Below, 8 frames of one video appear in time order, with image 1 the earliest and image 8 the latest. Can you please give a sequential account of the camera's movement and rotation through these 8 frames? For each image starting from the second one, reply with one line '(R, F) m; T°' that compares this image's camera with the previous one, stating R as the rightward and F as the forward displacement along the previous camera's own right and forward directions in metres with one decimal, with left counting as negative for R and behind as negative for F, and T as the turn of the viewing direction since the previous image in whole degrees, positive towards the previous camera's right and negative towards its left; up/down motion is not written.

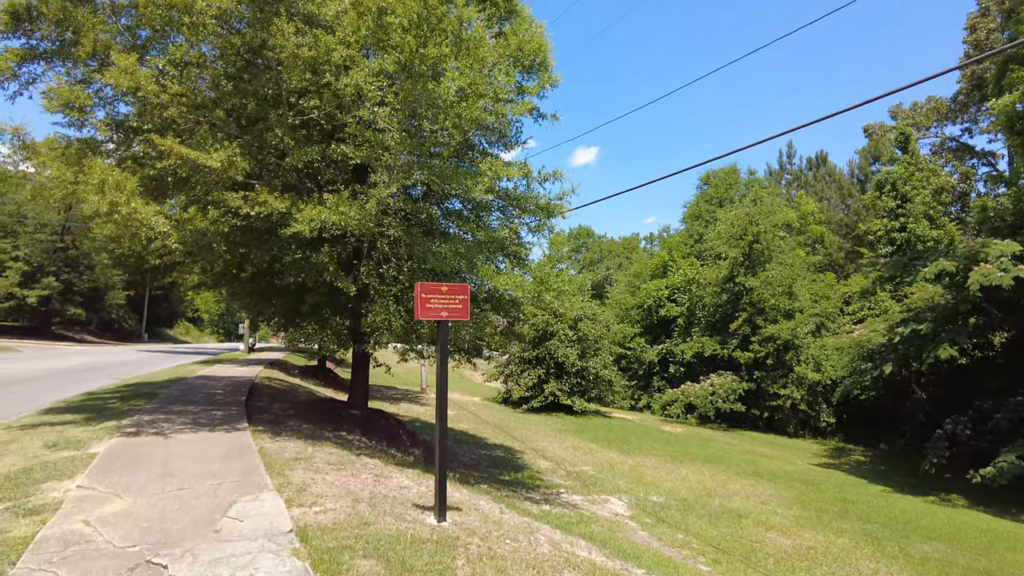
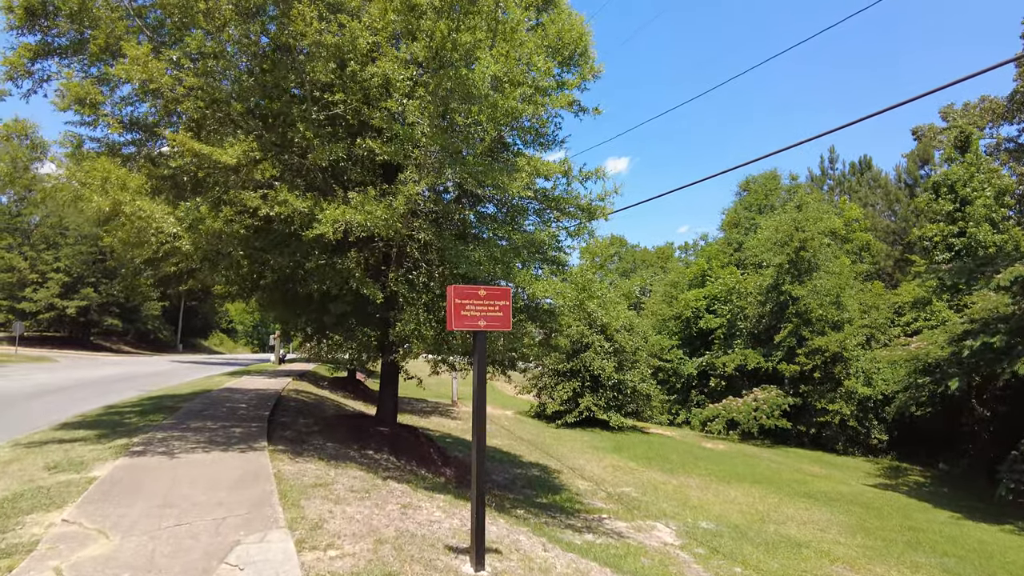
(-0.1, +0.7) m; -3°
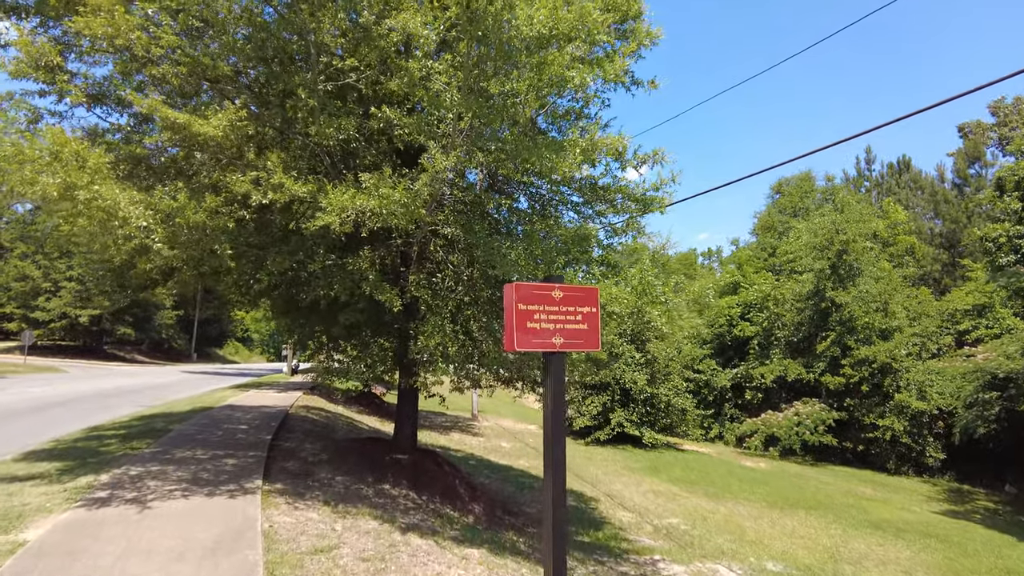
(-0.3, +1.4) m; -1°
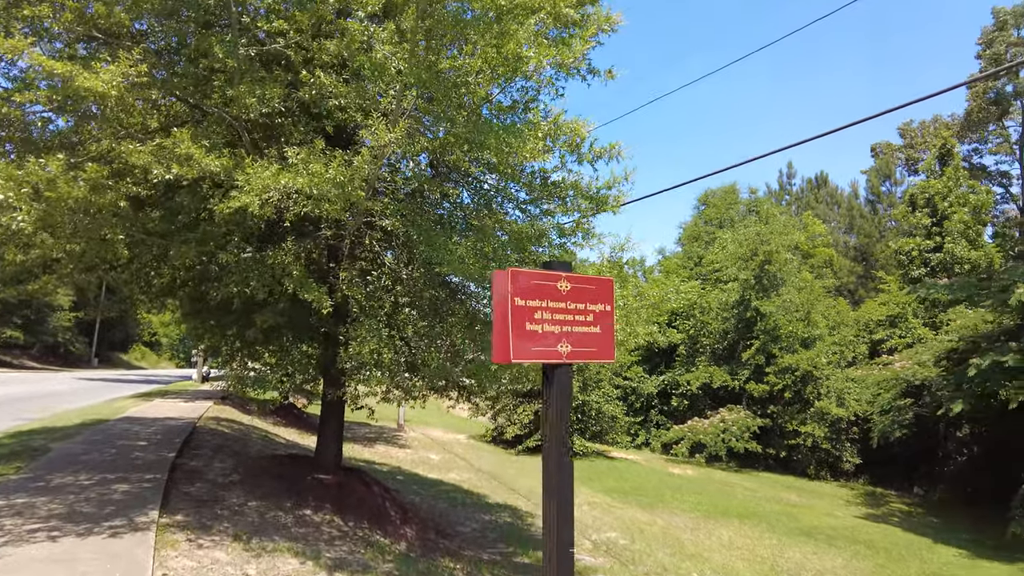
(-0.2, +0.7) m; +7°
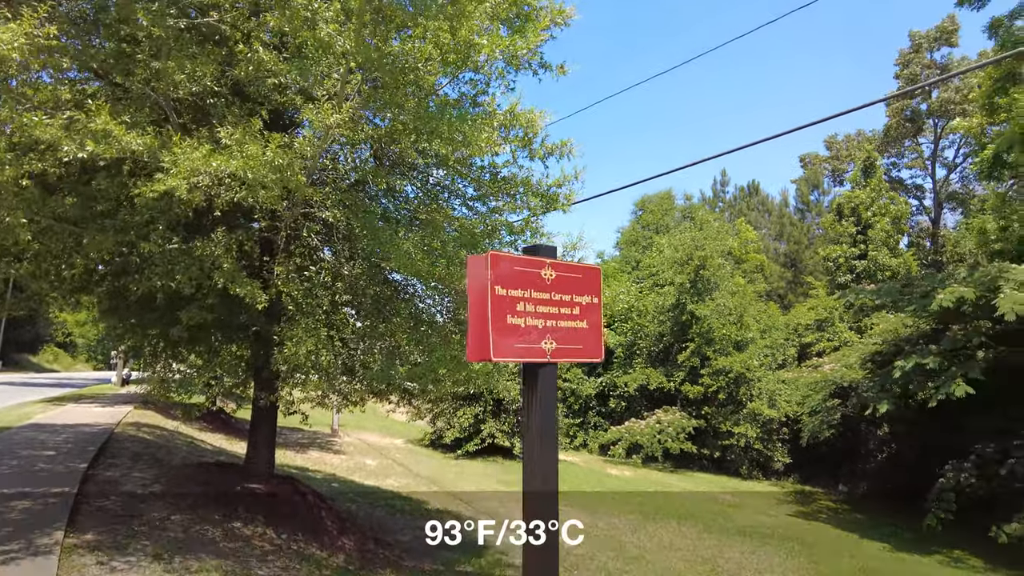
(-0.1, +0.3) m; +5°
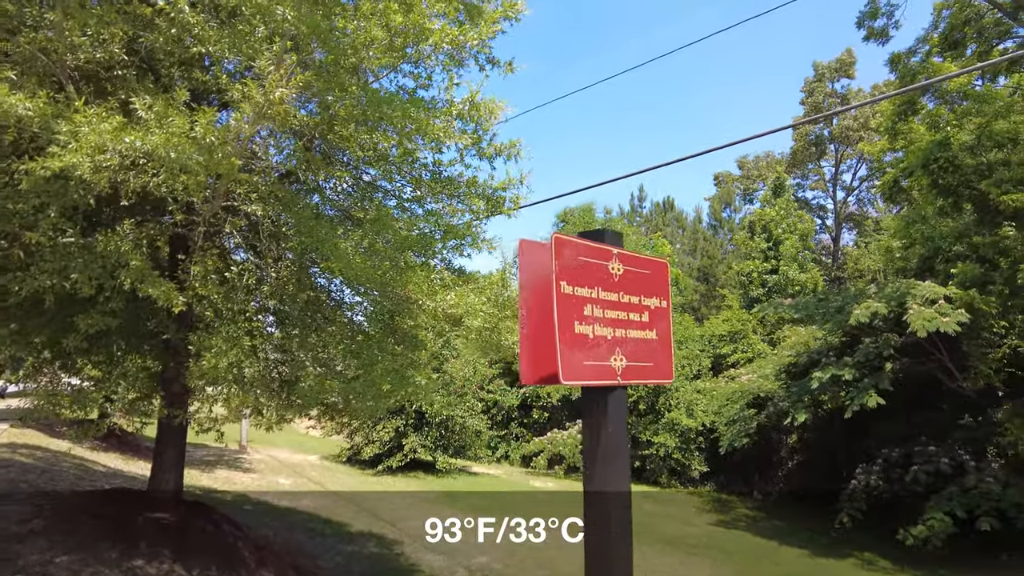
(-0.3, +0.5) m; +7°
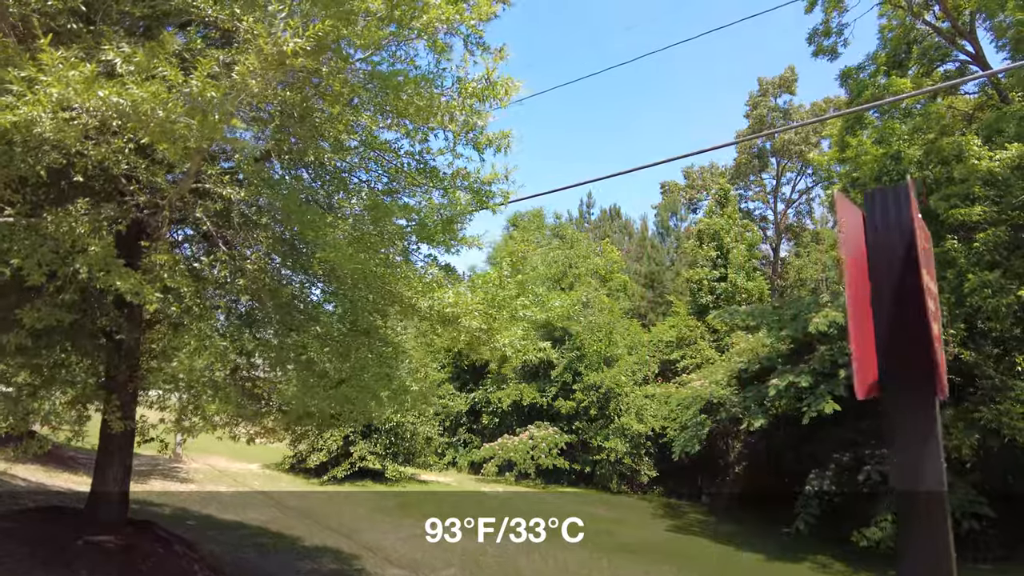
(-0.5, +0.4) m; +5°
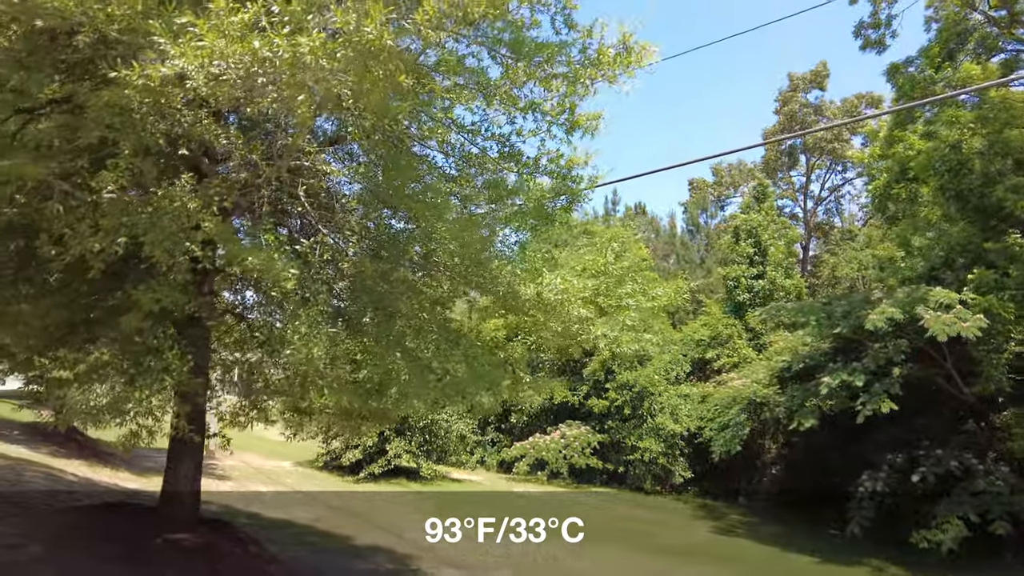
(-0.7, +0.3) m; -1°
